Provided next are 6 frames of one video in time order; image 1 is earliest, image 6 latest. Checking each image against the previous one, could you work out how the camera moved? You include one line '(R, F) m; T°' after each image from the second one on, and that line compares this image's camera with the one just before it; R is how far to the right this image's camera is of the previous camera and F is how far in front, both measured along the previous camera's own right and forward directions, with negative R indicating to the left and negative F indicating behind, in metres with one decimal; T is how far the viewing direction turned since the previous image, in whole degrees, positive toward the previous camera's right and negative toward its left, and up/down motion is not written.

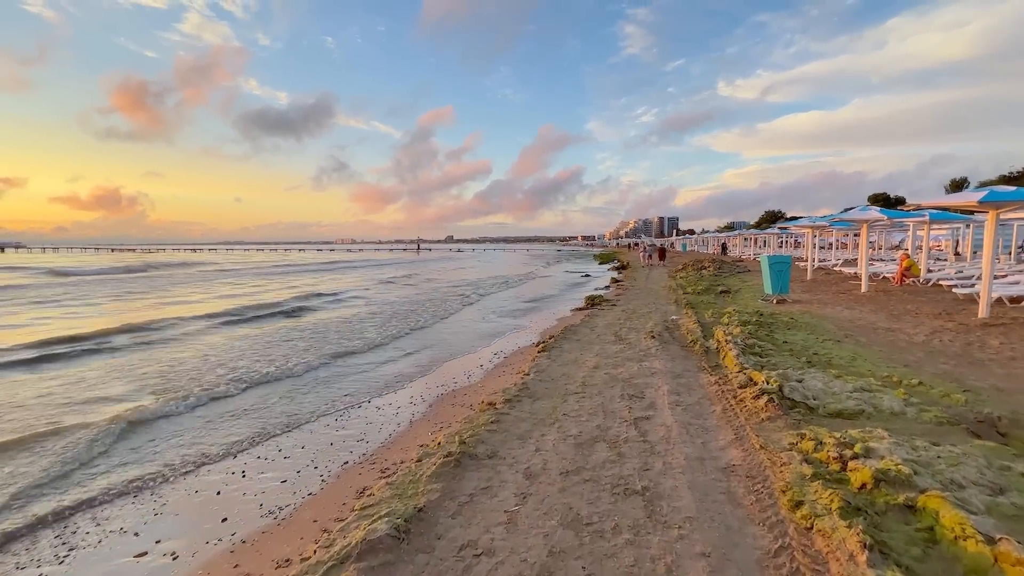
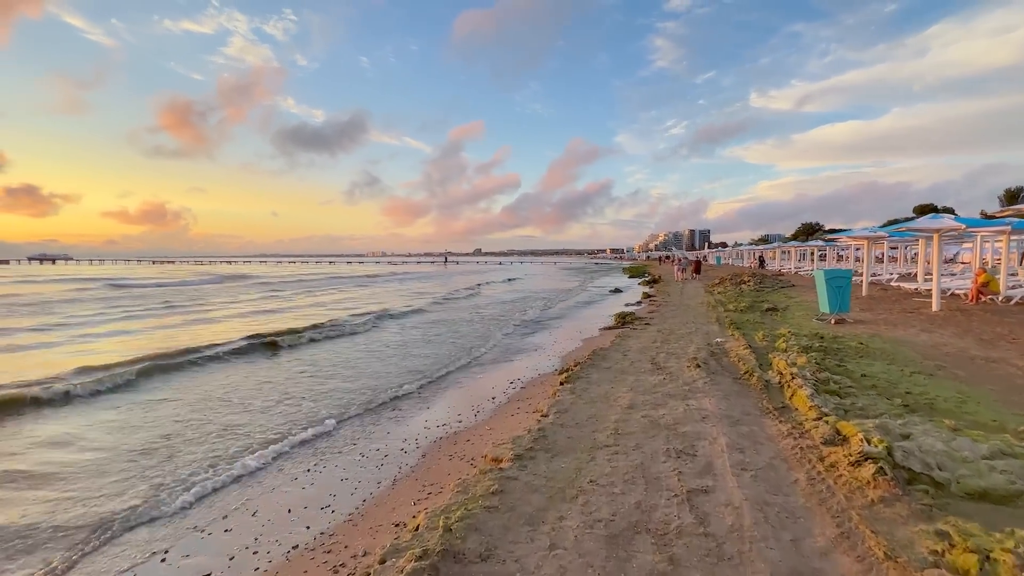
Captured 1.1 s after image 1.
(+0.2, +1.4) m; -3°
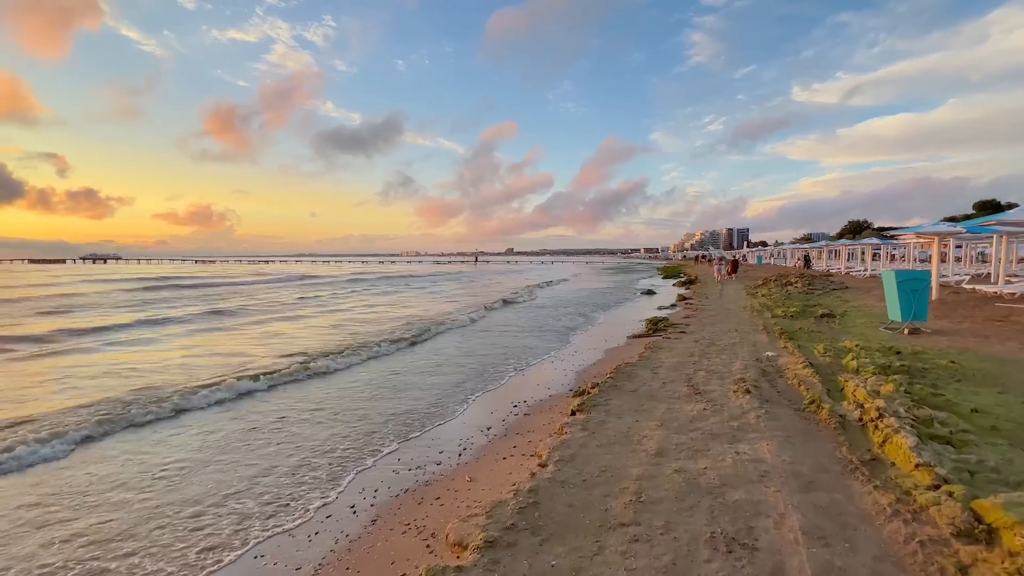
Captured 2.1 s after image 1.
(+0.4, +1.6) m; -4°
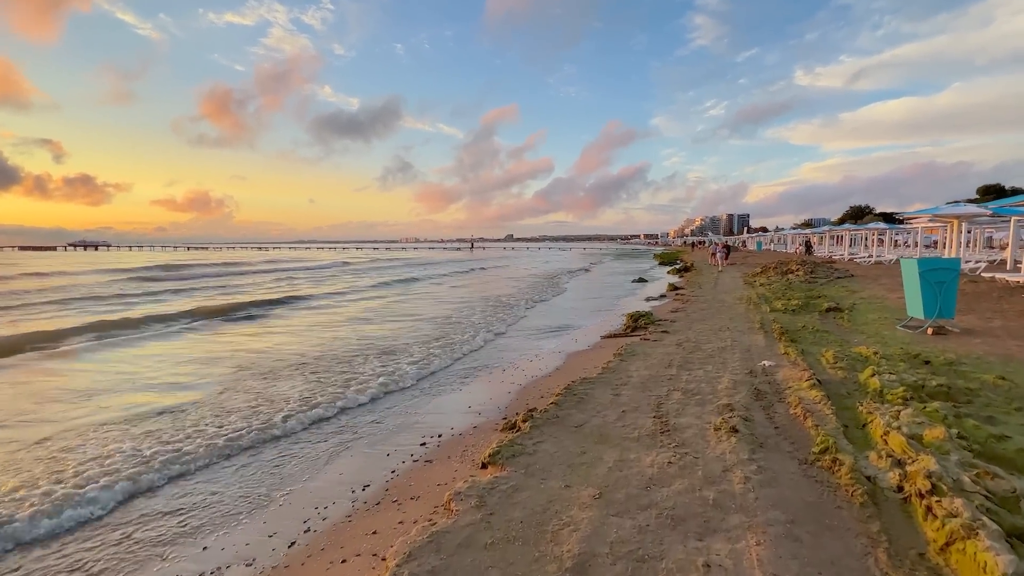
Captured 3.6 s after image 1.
(+1.1, +2.0) m; 0°
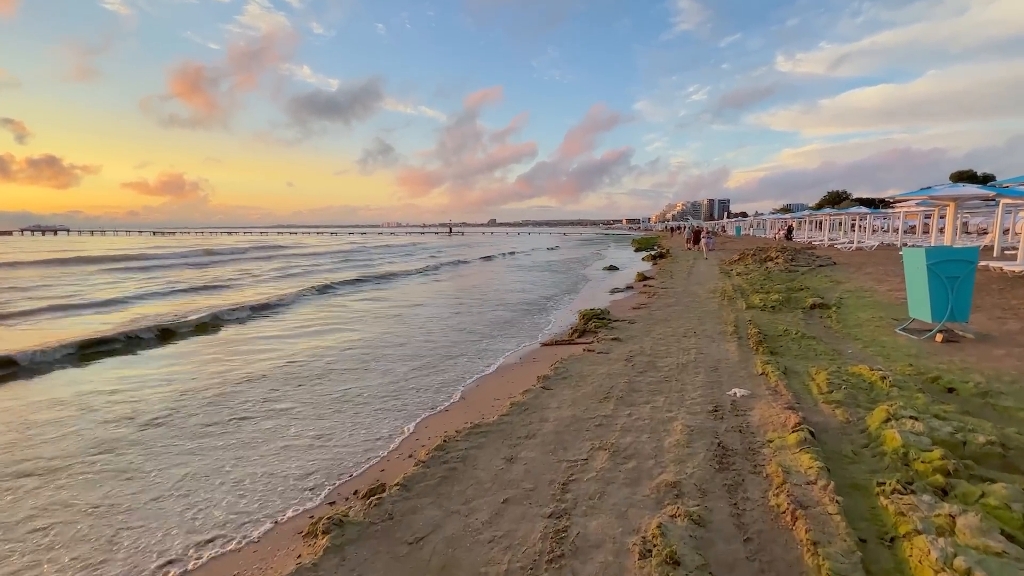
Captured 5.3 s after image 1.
(+1.3, +2.3) m; +2°
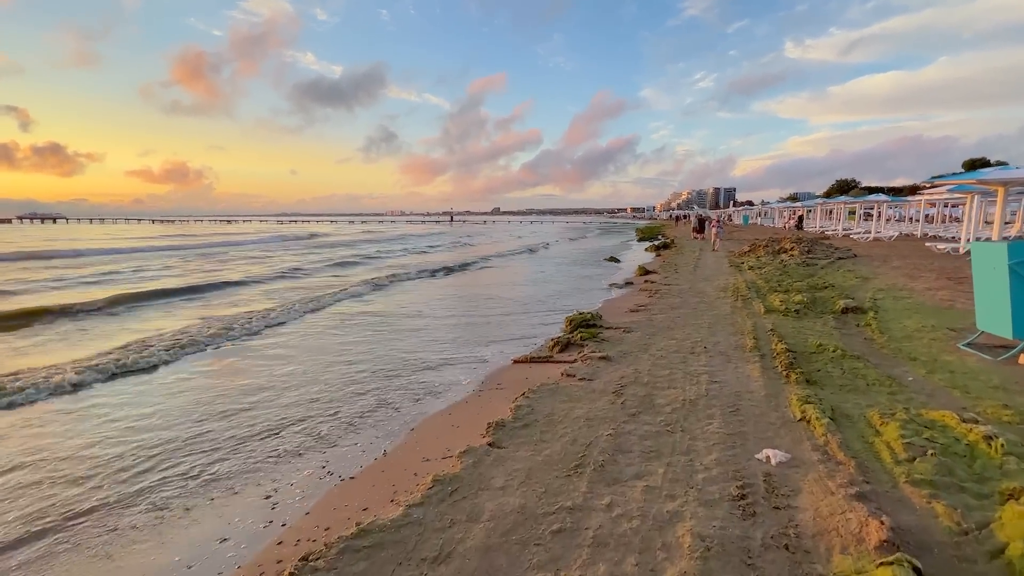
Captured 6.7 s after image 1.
(+0.6, +1.9) m; 0°
